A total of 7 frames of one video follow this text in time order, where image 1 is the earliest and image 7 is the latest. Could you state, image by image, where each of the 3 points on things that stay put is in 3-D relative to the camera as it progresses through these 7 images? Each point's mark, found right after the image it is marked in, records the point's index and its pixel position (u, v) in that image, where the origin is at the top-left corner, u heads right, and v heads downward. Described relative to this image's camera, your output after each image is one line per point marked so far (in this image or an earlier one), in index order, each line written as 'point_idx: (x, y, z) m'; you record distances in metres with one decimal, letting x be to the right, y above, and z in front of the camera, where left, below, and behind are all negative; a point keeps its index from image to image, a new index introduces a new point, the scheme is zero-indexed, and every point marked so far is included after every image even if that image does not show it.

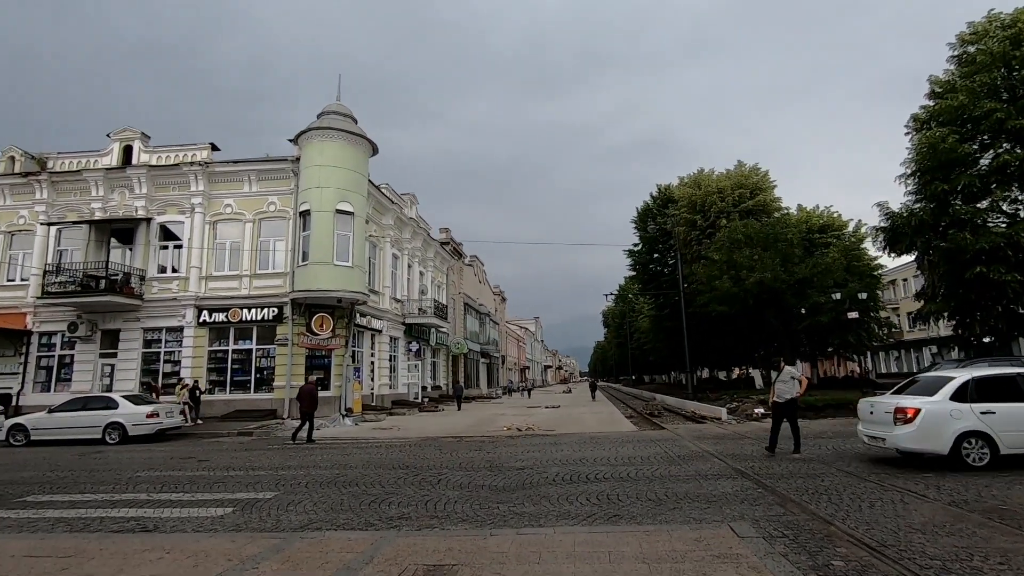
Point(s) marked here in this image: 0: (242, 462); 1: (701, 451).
0: (-6.5, -4.2, +13.0) m
1: (+4.3, -3.7, +12.3) m
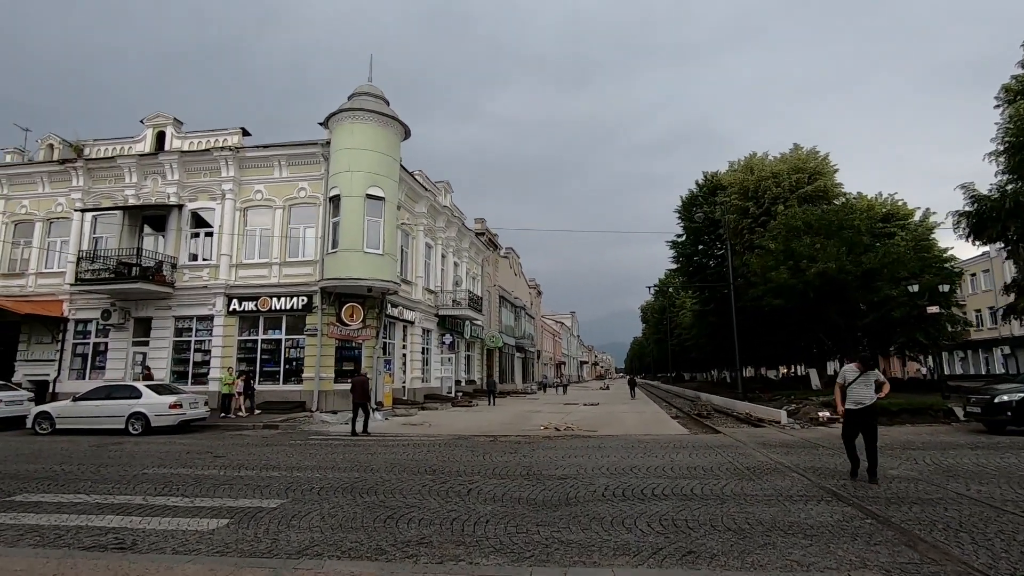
0: (-5.7, -3.8, +12.0) m
1: (+5.1, -3.4, +10.6) m
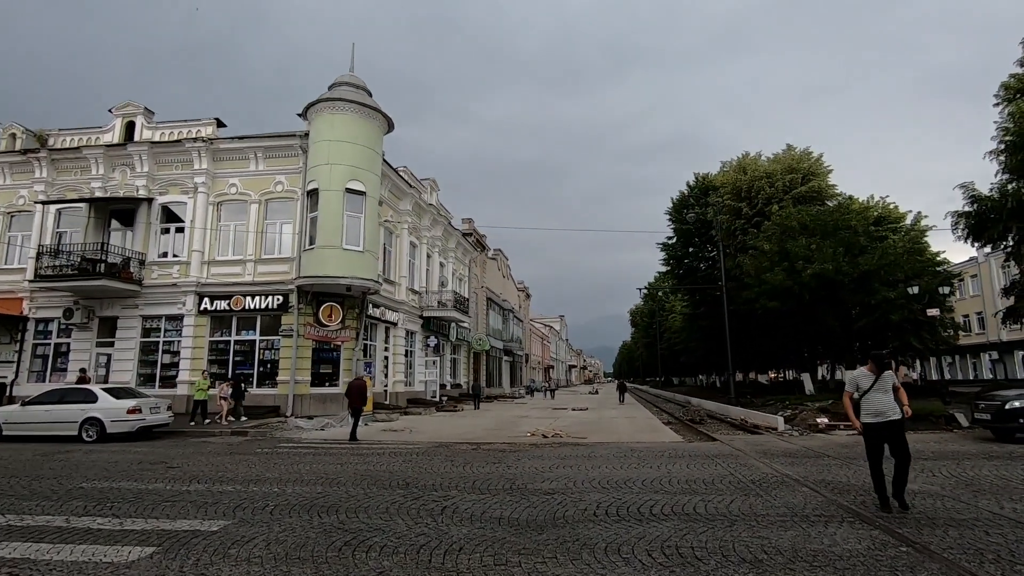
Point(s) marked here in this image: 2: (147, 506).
0: (-6.0, -3.7, +10.9) m
1: (+4.8, -3.4, +9.7) m
2: (-5.4, -3.2, +8.0) m
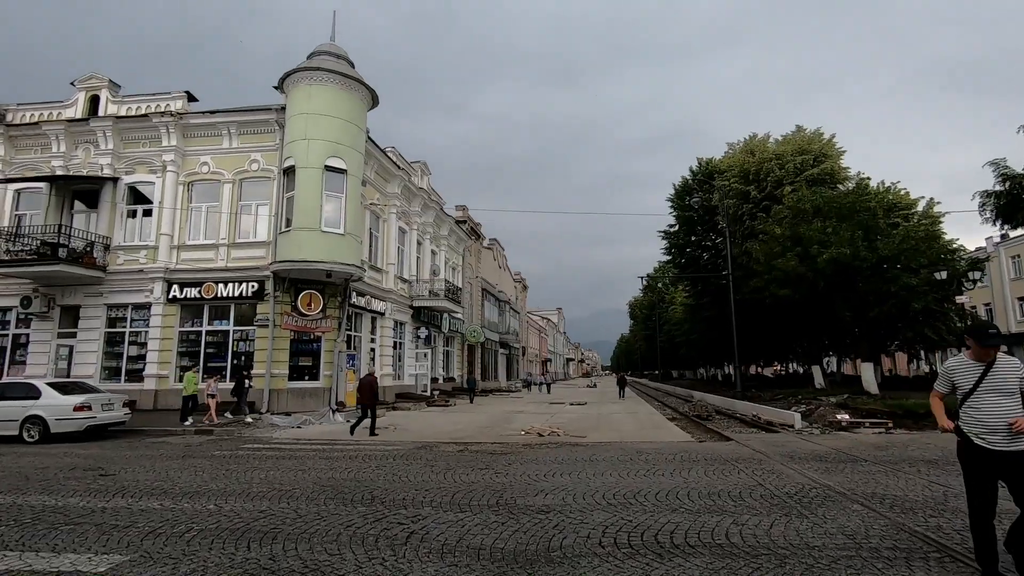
0: (-6.2, -3.3, +9.3) m
1: (+4.6, -3.0, +8.1) m
2: (-5.6, -2.9, +6.4) m
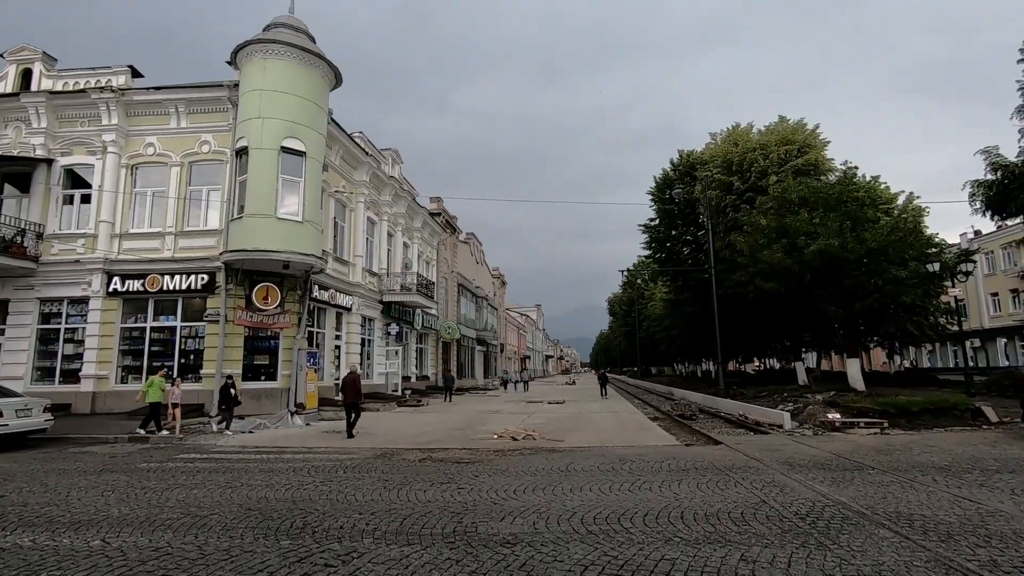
0: (-6.7, -3.1, +7.8) m
1: (+4.1, -2.8, +7.0) m
2: (-6.0, -2.7, +4.9) m
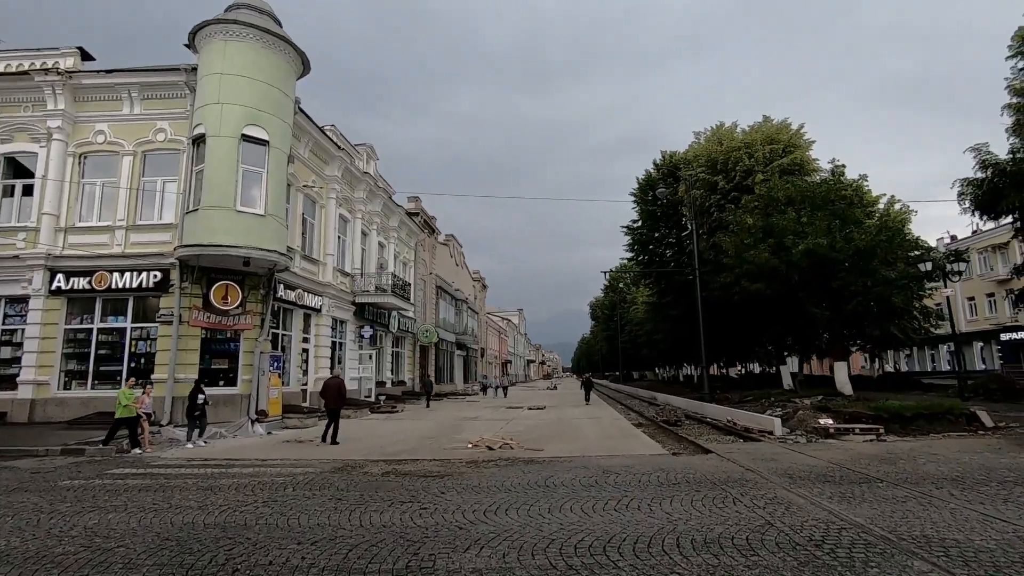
0: (-7.1, -3.0, +6.5) m
1: (+3.7, -2.7, +6.0) m
2: (-6.3, -2.5, +3.6) m
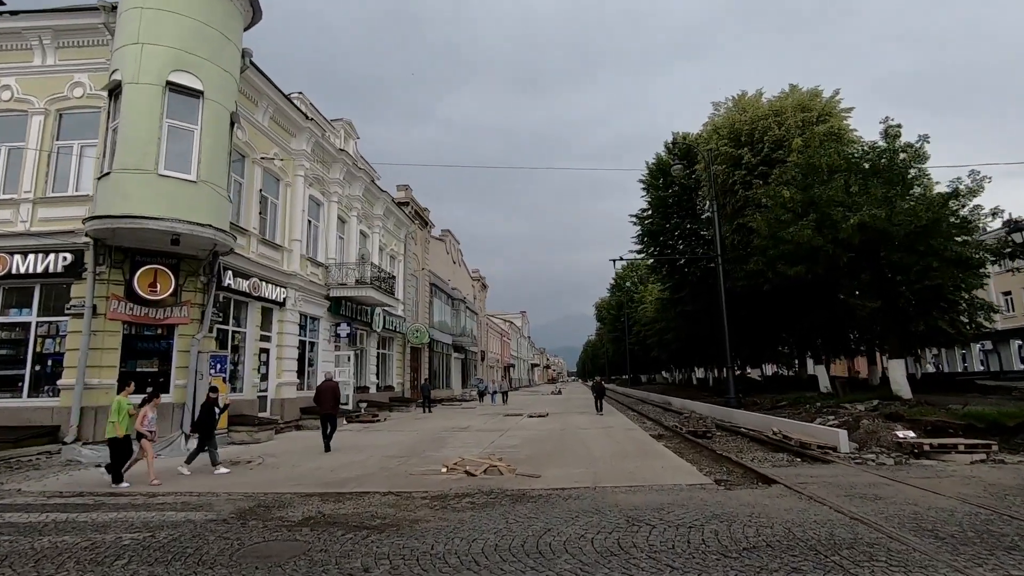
0: (-7.4, -2.4, +3.2) m
1: (+3.4, -2.1, +2.7) m
2: (-6.6, -2.0, +0.3) m
